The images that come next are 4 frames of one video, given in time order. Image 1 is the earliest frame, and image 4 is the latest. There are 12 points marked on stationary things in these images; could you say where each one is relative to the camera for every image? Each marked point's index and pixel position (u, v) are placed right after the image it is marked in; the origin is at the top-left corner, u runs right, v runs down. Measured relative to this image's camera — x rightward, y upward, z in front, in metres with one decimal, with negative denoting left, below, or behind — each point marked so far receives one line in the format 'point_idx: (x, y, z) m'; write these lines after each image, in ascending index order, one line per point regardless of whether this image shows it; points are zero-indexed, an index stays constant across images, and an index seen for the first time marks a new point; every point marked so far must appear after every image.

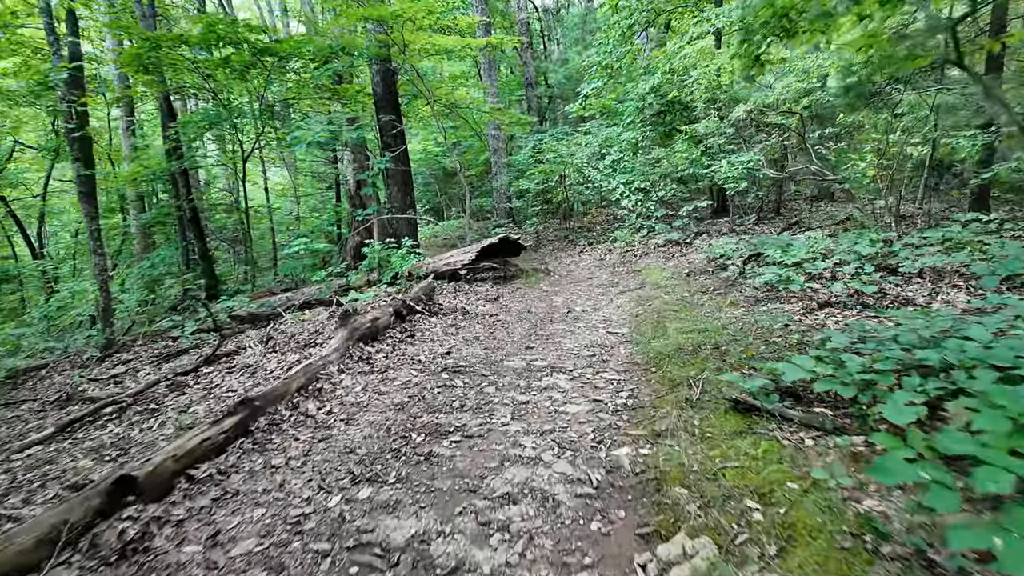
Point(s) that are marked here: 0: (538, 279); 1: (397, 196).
0: (+0.4, +0.1, +8.7) m
1: (-2.3, +1.8, +11.3) m
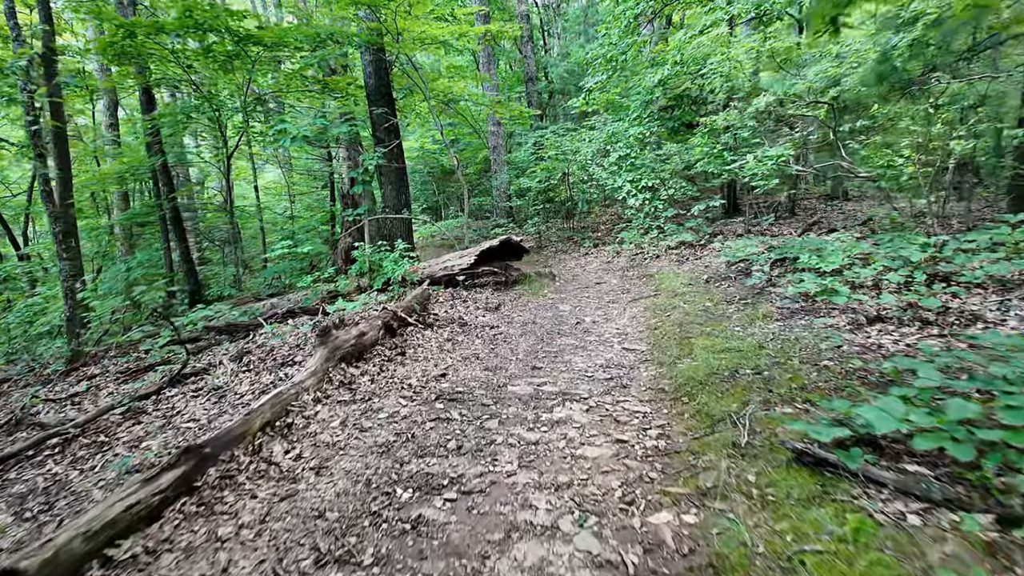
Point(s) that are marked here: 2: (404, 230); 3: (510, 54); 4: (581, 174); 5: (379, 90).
0: (+0.4, 0.0, +8.0) m
1: (-2.2, +1.7, +10.6) m
2: (-2.0, +1.1, +10.7) m
3: (-0.1, +8.1, +19.9) m
4: (+1.6, +2.6, +13.0) m
5: (-2.4, +3.6, +10.5) m
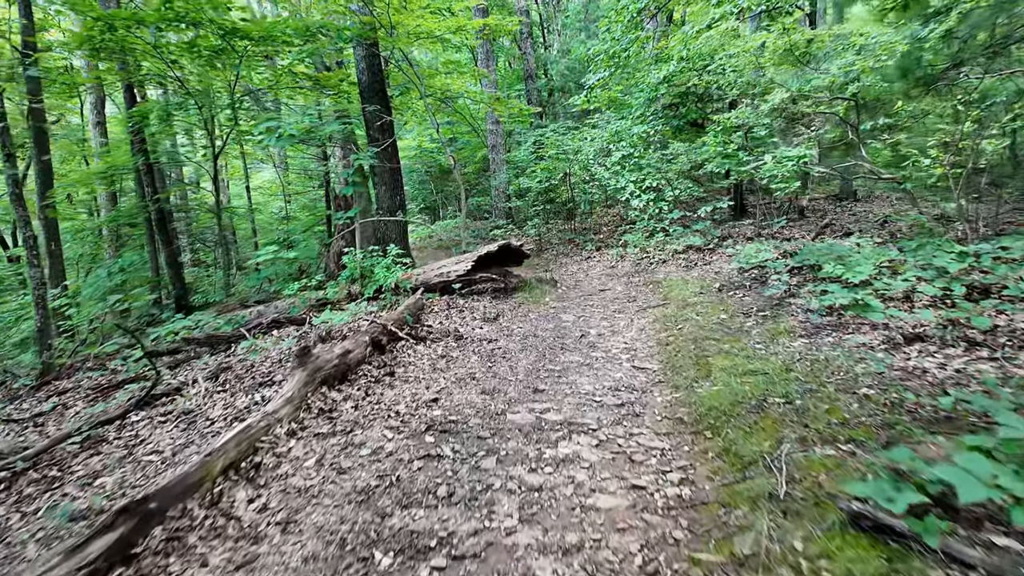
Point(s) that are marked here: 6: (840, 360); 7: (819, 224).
0: (+0.4, -0.1, +7.6) m
1: (-2.3, +1.6, +10.2) m
2: (-2.0, +1.0, +10.2) m
3: (-0.1, +8.0, +19.5) m
4: (+1.5, +2.5, +12.5) m
5: (-2.5, +3.5, +10.1) m
6: (+2.2, -0.5, +3.9) m
7: (+5.2, +1.1, +9.8) m
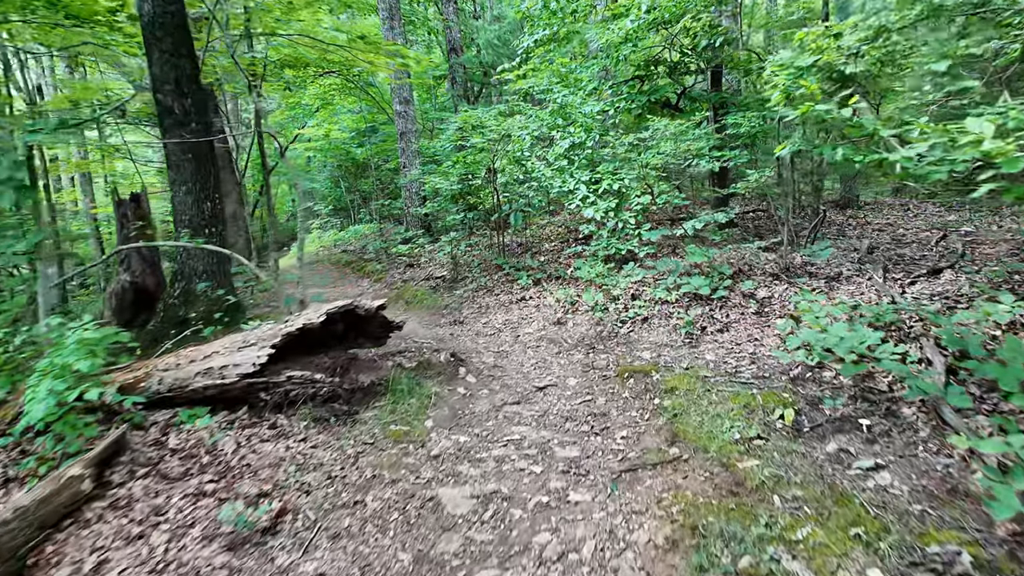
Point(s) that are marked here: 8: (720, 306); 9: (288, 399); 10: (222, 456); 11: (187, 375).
0: (-0.6, -0.8, +3.9) m
1: (-3.5, +0.9, +6.2) m
2: (-3.3, +0.3, +6.2) m
3: (-2.3, +7.4, +15.6) m
4: (0.0, +1.8, +8.8) m
5: (-3.7, +2.8, +6.0) m
6: (+1.6, -1.2, +0.4) m
7: (+4.0, +0.4, +6.5) m
8: (+1.8, -0.2, +5.0) m
9: (-1.4, -0.7, +3.7) m
10: (-1.6, -0.9, +3.1) m
11: (-2.1, -0.5, +3.6) m
